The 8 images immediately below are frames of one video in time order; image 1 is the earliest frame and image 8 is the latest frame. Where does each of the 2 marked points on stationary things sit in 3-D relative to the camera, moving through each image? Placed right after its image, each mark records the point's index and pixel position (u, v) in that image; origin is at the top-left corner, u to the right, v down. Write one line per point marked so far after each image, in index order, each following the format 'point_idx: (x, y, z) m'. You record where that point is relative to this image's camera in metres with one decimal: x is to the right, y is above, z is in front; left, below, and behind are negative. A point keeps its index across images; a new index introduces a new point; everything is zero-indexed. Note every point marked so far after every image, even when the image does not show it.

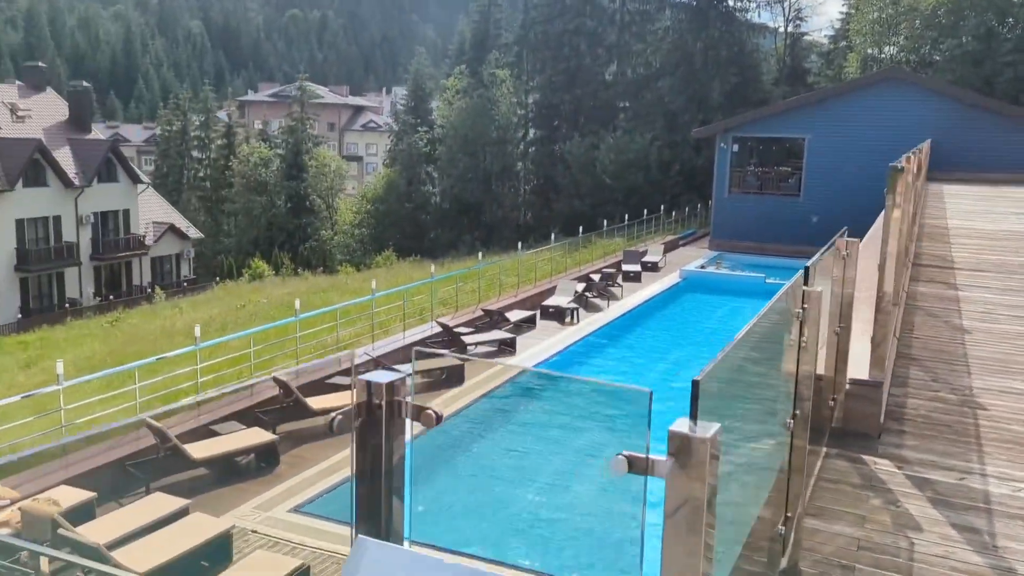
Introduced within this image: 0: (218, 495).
0: (-2.6, -1.8, +7.5) m
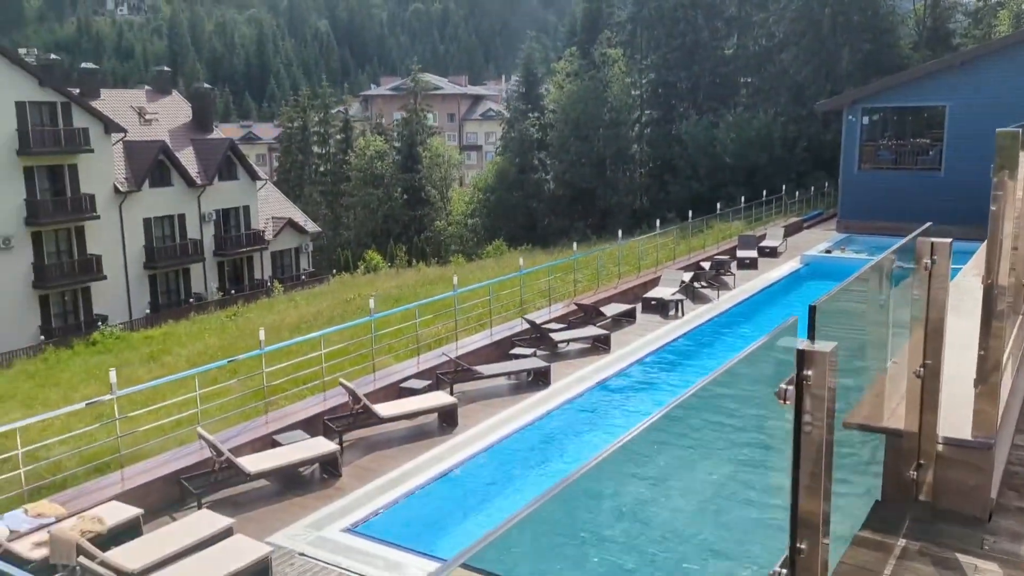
0: (-2.0, -1.8, +7.1) m
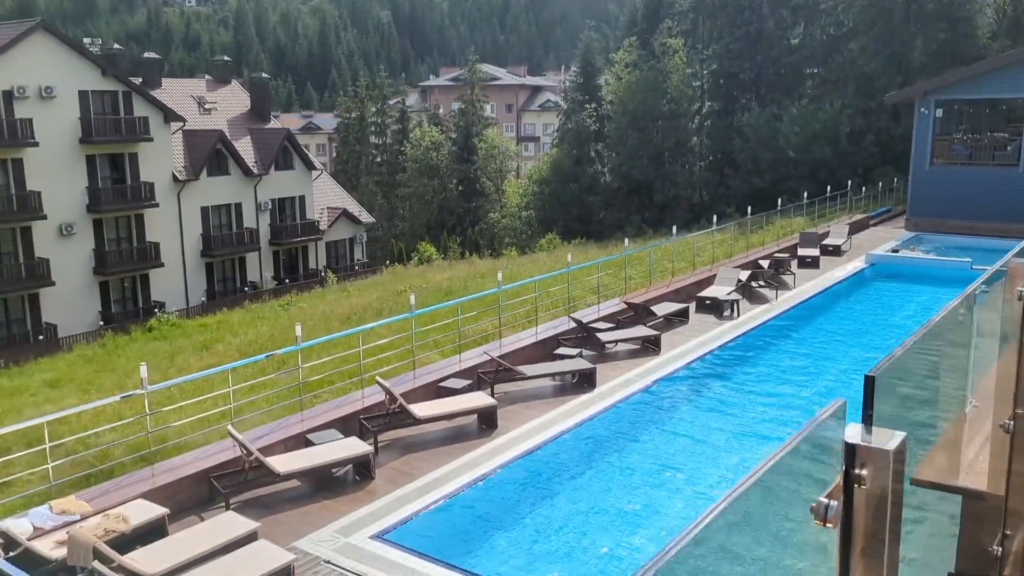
0: (-1.7, -1.8, +6.9) m
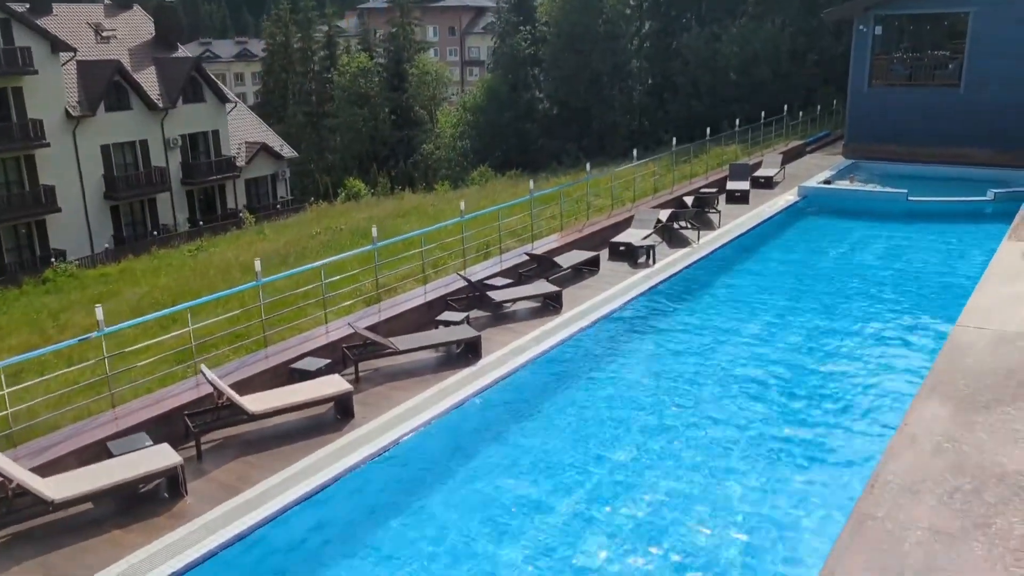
0: (-2.8, -1.7, +5.6) m
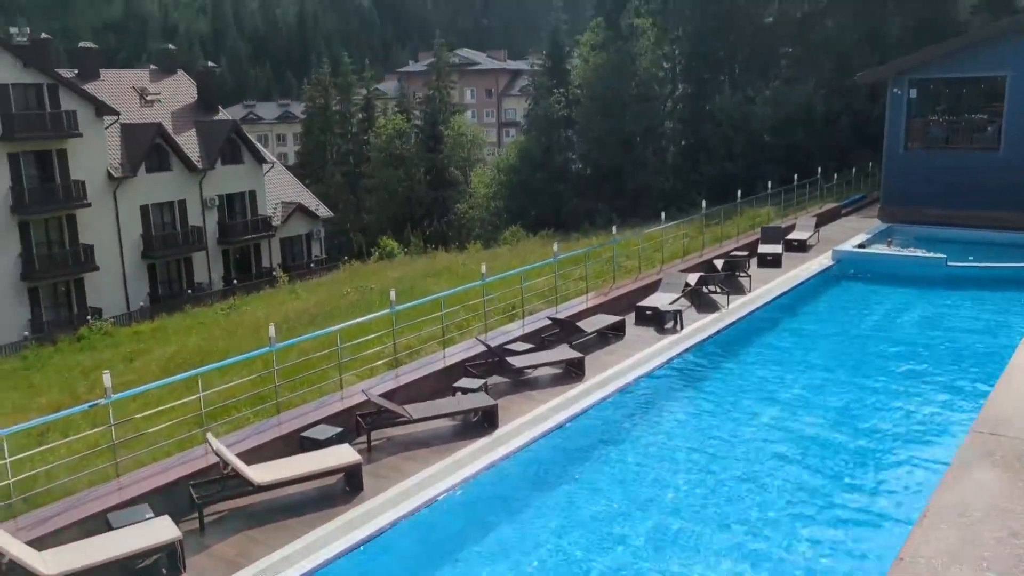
0: (-2.7, -2.1, +5.4) m
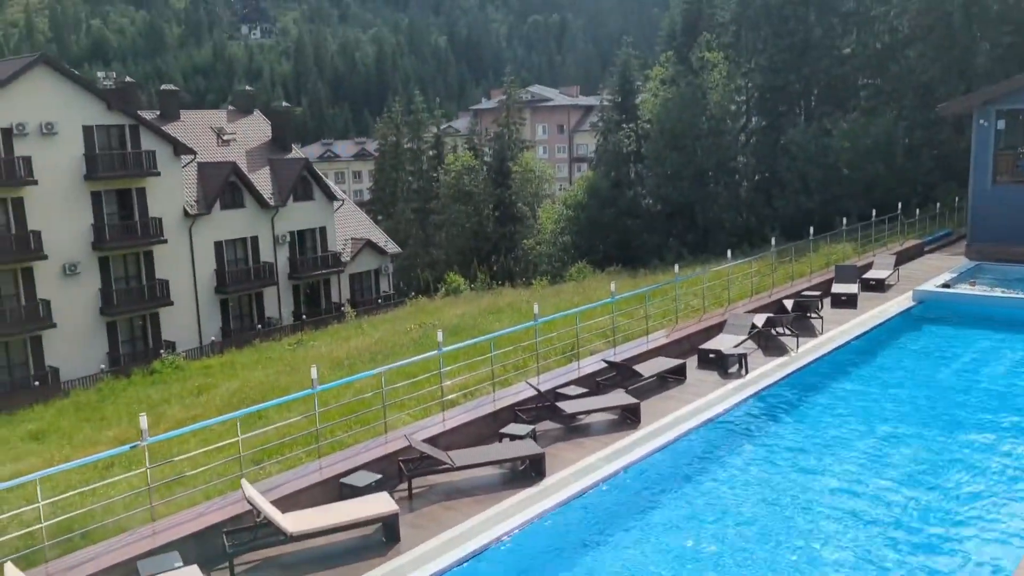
0: (-2.5, -2.4, +5.3) m
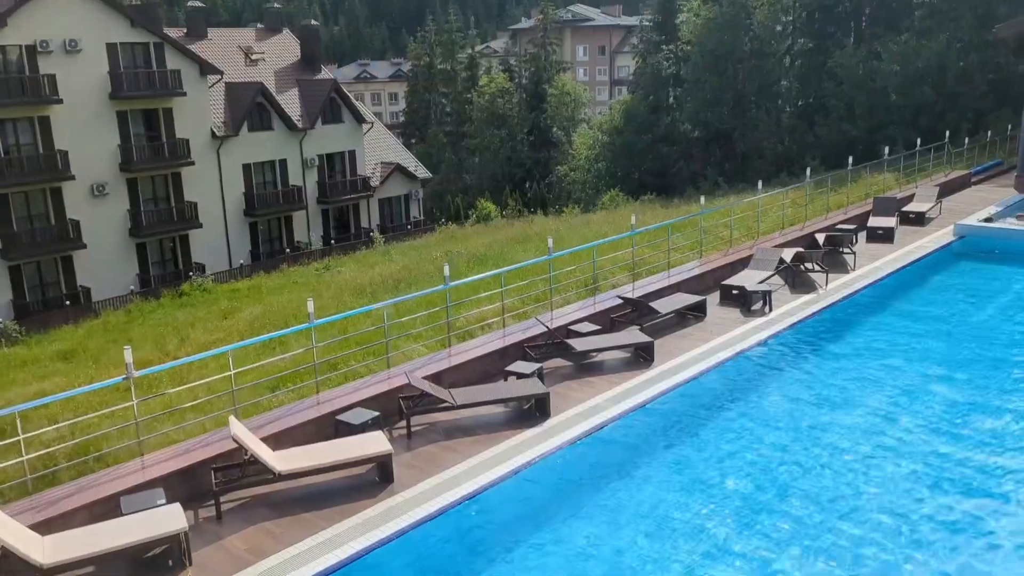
0: (-2.6, -2.0, +5.2) m
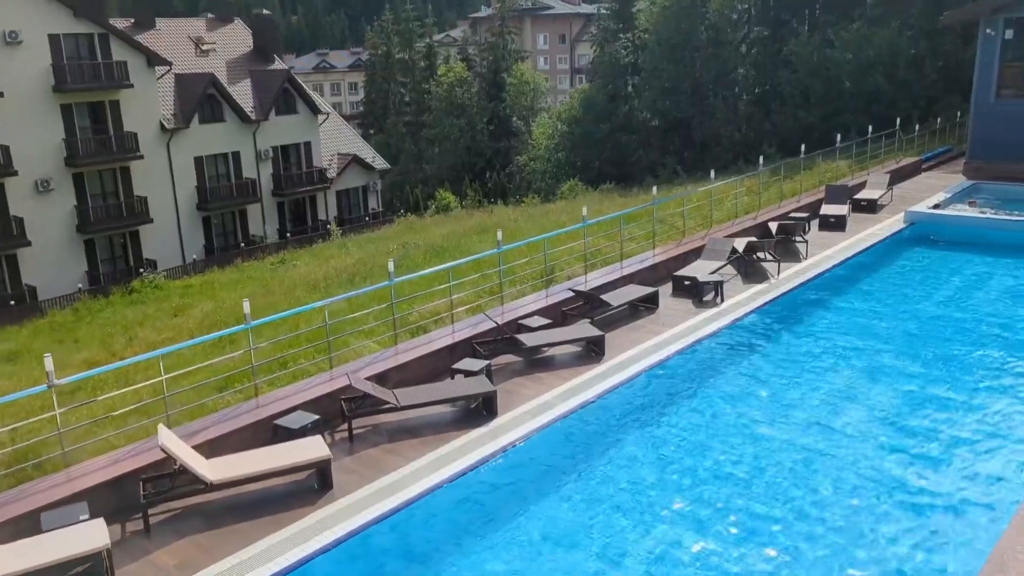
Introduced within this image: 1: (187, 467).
0: (-3.0, -2.0, +4.9) m
1: (-2.2, -1.2, +6.0) m
